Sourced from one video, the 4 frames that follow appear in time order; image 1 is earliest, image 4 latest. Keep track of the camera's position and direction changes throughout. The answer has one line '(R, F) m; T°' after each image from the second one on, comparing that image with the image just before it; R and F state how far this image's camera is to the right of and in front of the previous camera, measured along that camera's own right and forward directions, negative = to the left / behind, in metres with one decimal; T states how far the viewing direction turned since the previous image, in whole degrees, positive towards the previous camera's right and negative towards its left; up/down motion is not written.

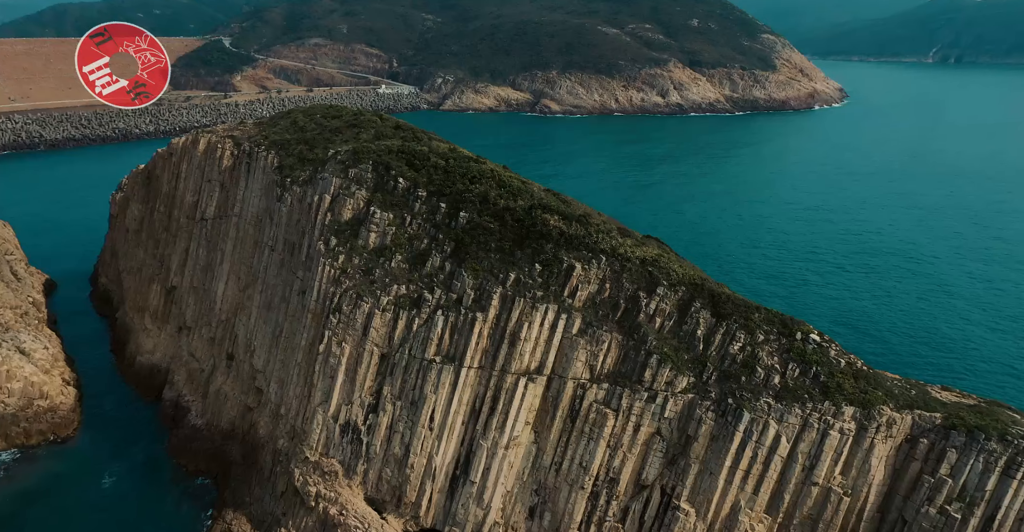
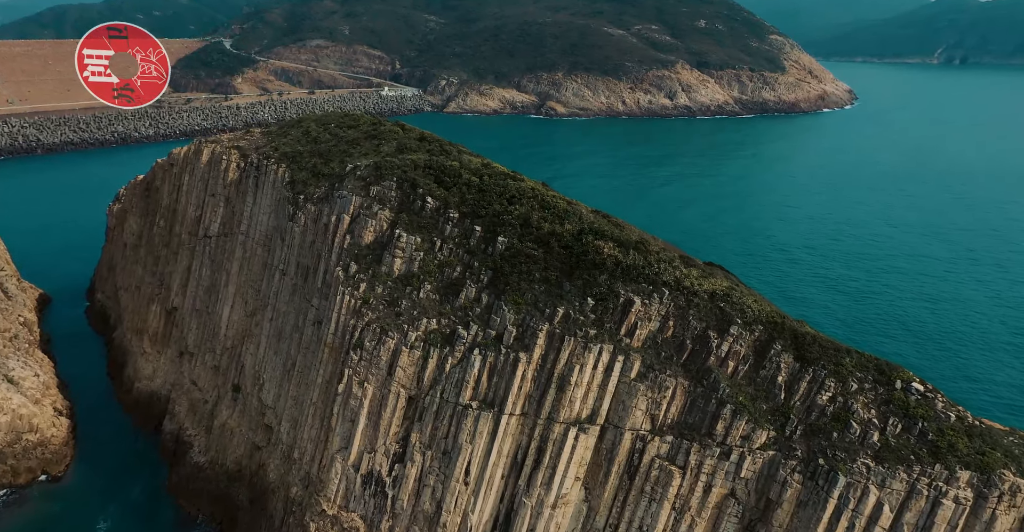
(-1.7, +3.3) m; 0°
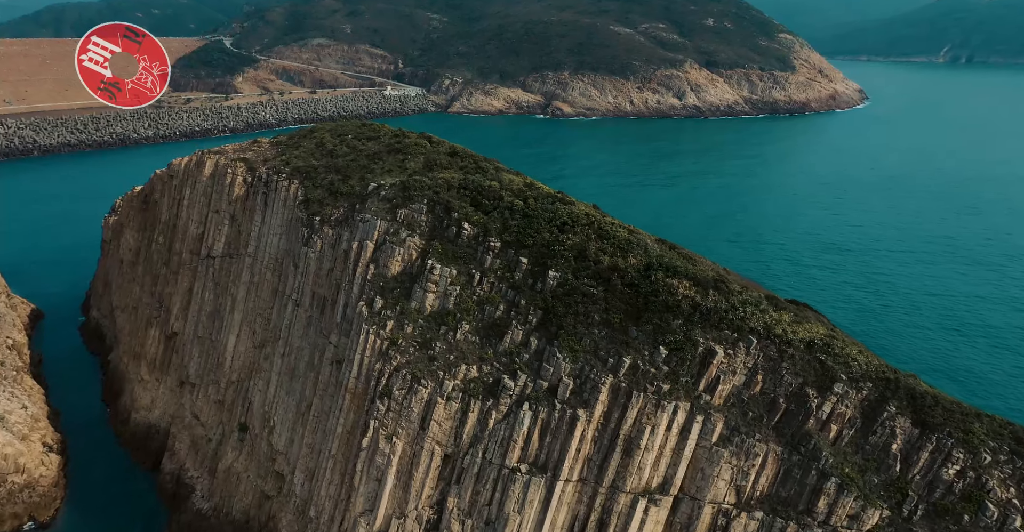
(-1.8, +3.5) m; 0°
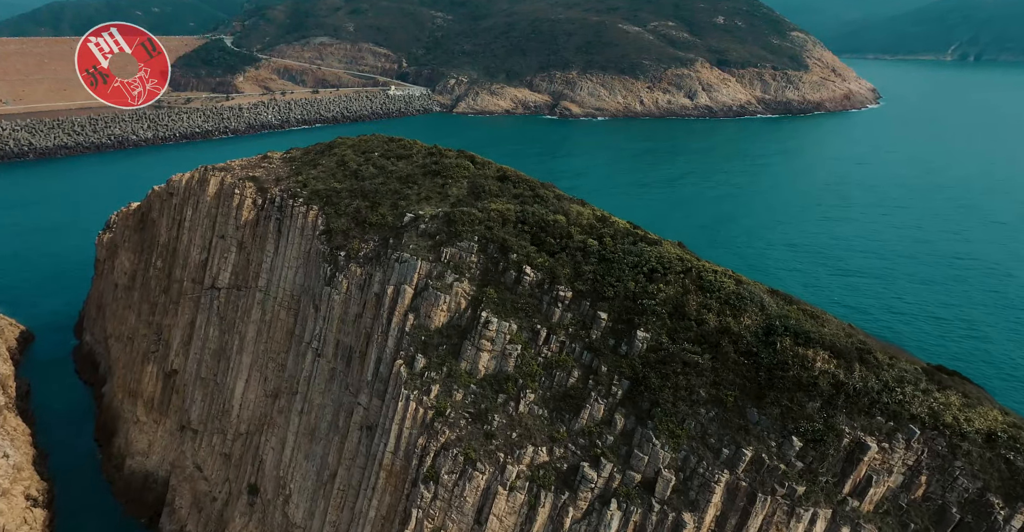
(-2.1, +4.3) m; 0°
